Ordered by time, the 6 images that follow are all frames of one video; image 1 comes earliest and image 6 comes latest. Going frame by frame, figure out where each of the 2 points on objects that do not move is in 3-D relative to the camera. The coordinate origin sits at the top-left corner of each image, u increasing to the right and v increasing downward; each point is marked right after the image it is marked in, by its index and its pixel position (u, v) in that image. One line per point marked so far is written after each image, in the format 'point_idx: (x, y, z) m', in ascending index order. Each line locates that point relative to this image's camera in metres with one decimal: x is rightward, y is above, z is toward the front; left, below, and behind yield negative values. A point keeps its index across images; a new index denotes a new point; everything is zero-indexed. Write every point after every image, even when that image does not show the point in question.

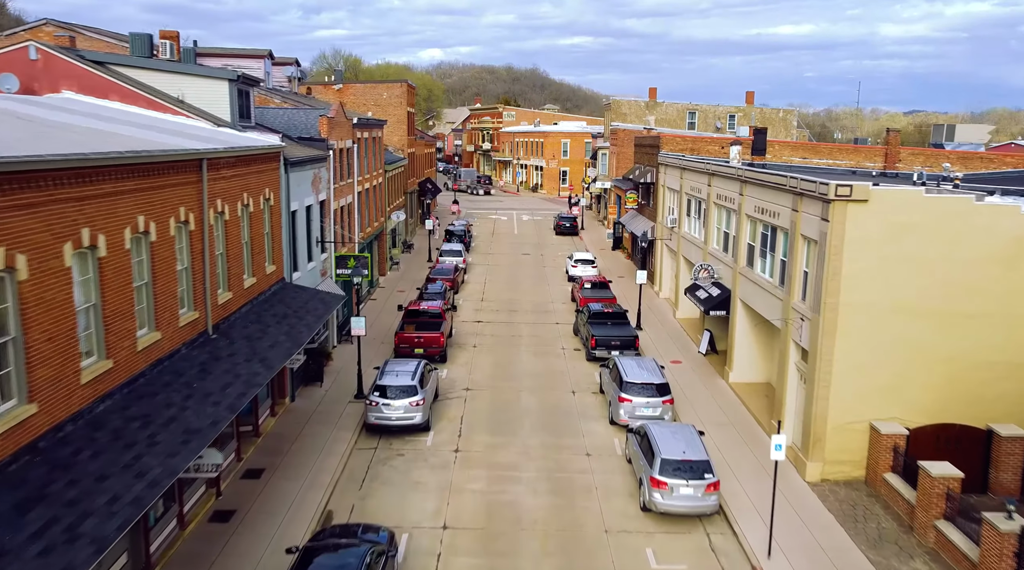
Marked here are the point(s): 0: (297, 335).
0: (-4.5, -1.0, +17.3) m
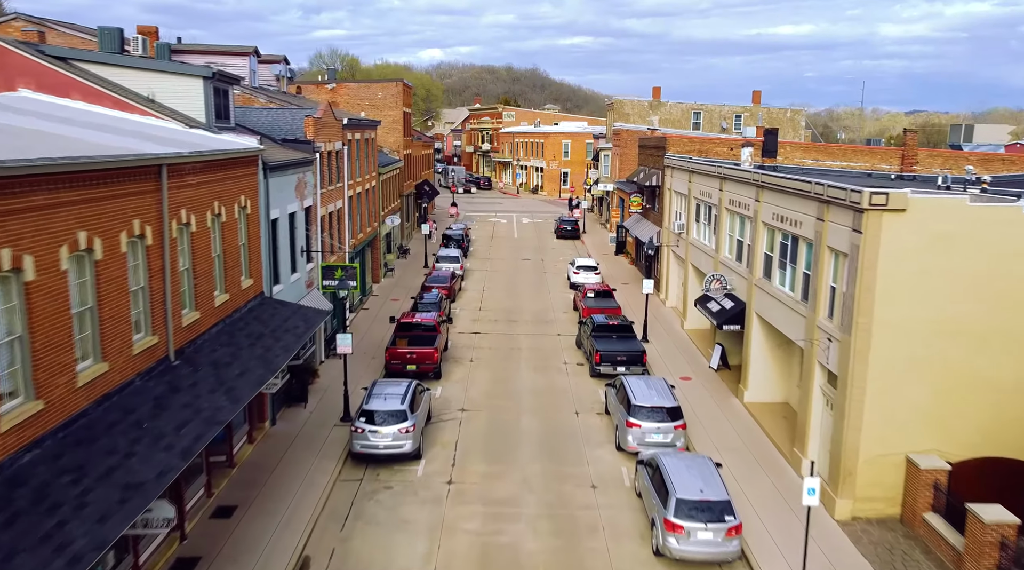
0: (-4.5, -1.4, +15.6) m
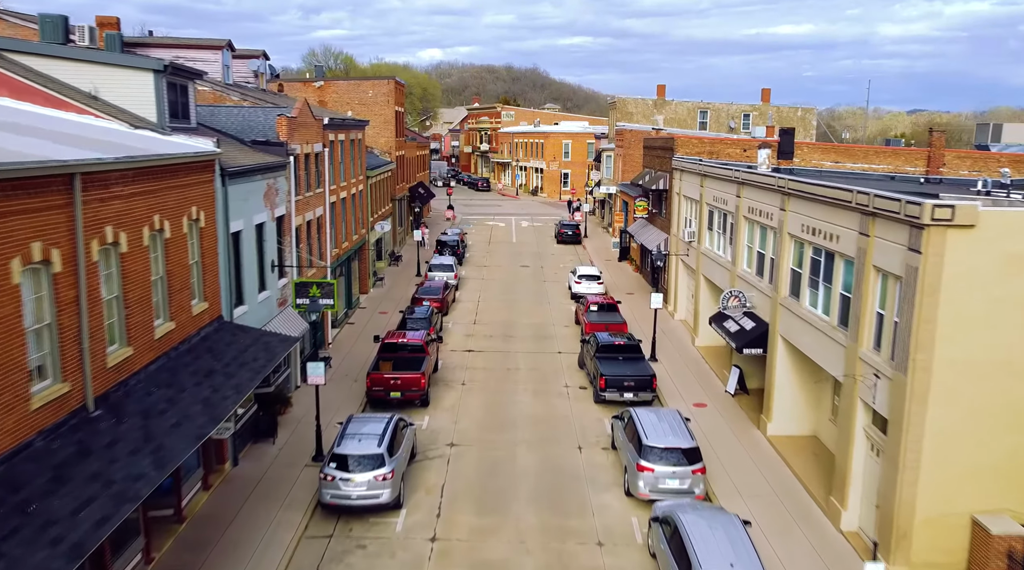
0: (-4.6, -1.9, +13.2) m
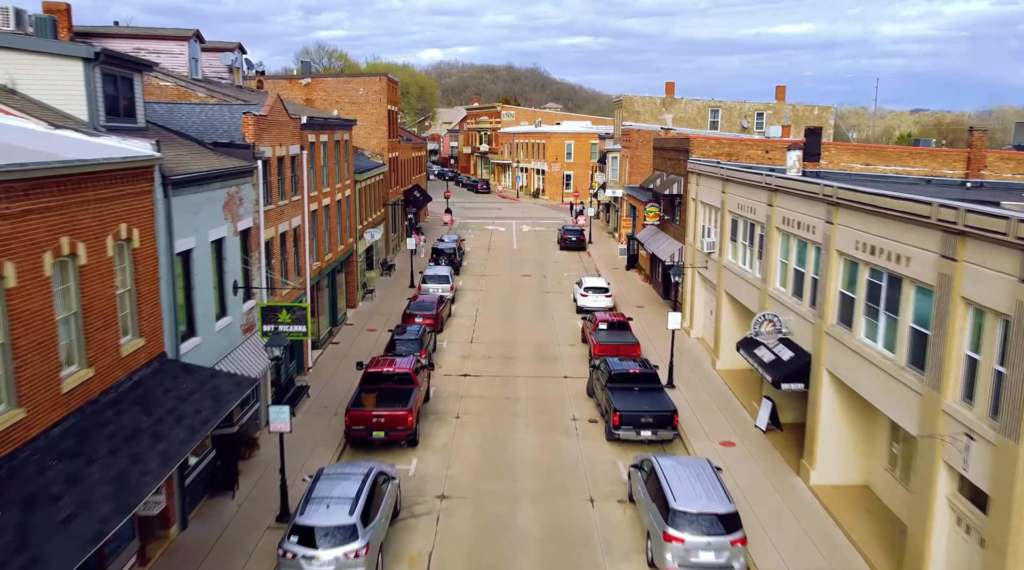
0: (-4.6, -2.4, +10.3) m
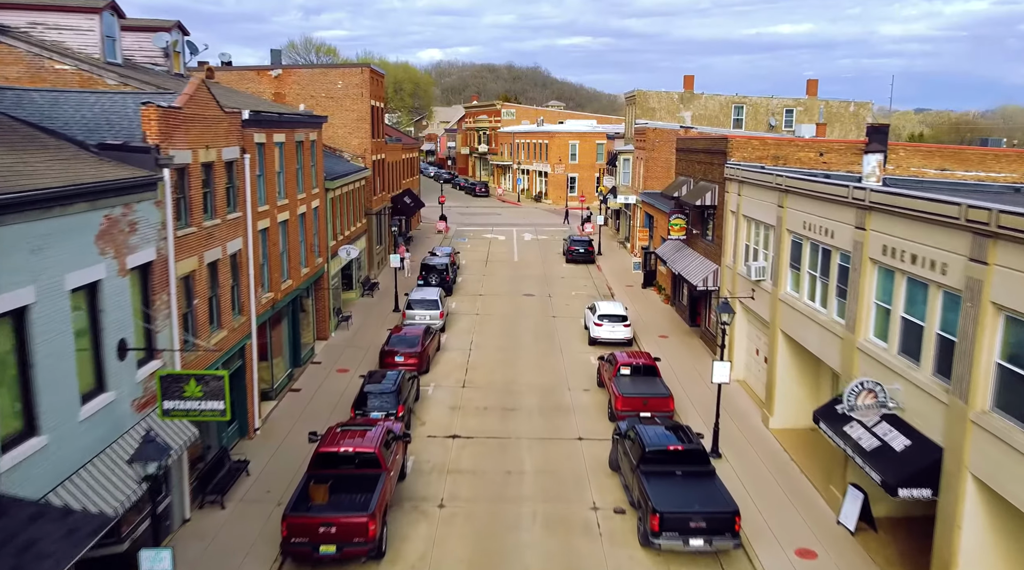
0: (-4.6, -3.3, +4.9) m
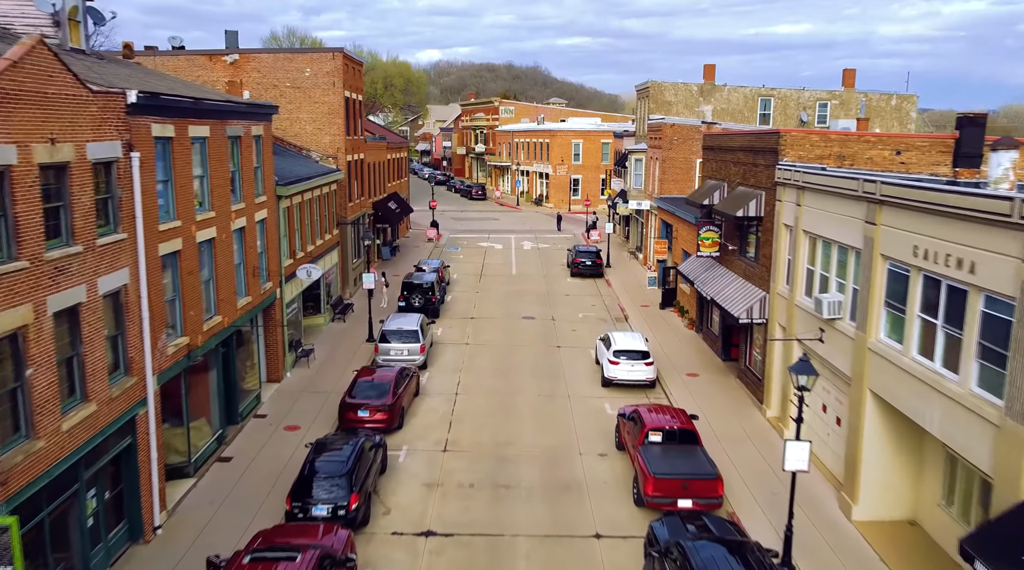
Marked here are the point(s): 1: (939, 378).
0: (-4.7, -4.1, -0.5) m
1: (+6.3, -1.4, +12.4) m
